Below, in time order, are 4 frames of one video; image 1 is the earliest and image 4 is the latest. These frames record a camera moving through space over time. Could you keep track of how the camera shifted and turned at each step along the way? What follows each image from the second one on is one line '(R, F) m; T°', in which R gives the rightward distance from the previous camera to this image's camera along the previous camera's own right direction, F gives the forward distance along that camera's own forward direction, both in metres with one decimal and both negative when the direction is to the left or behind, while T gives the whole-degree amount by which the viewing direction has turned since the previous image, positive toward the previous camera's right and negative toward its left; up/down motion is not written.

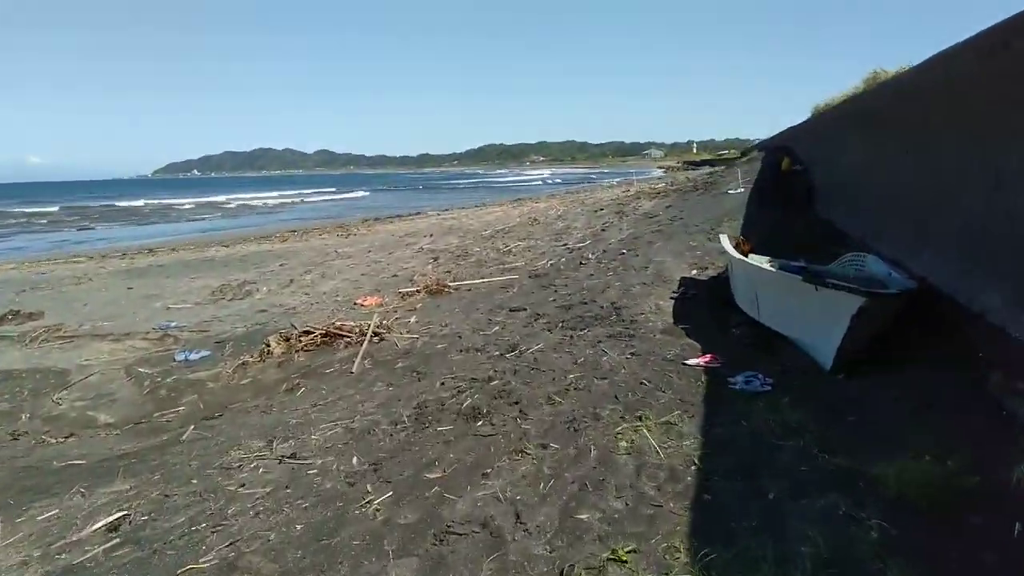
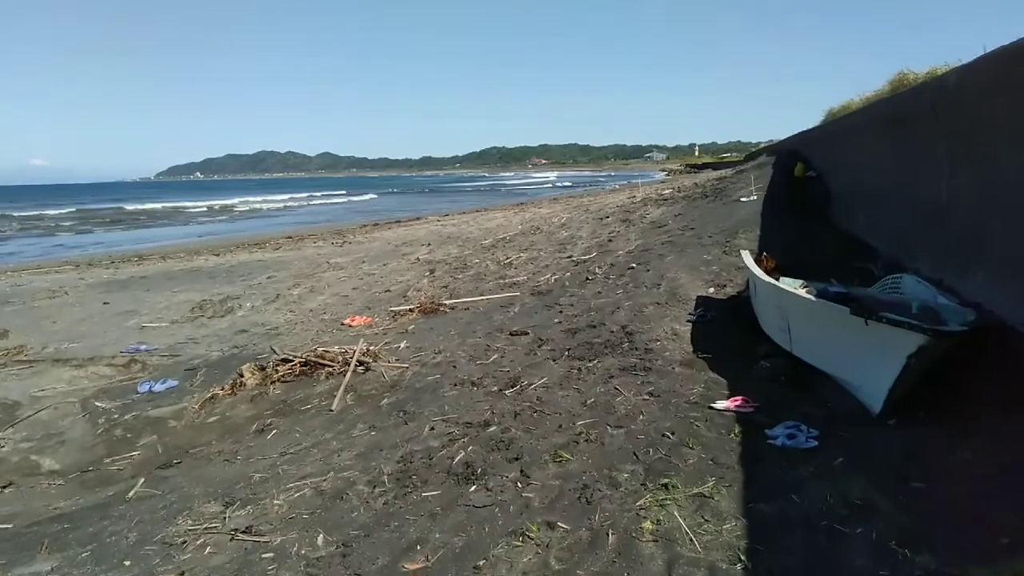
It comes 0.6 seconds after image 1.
(0.0, +0.7) m; 0°
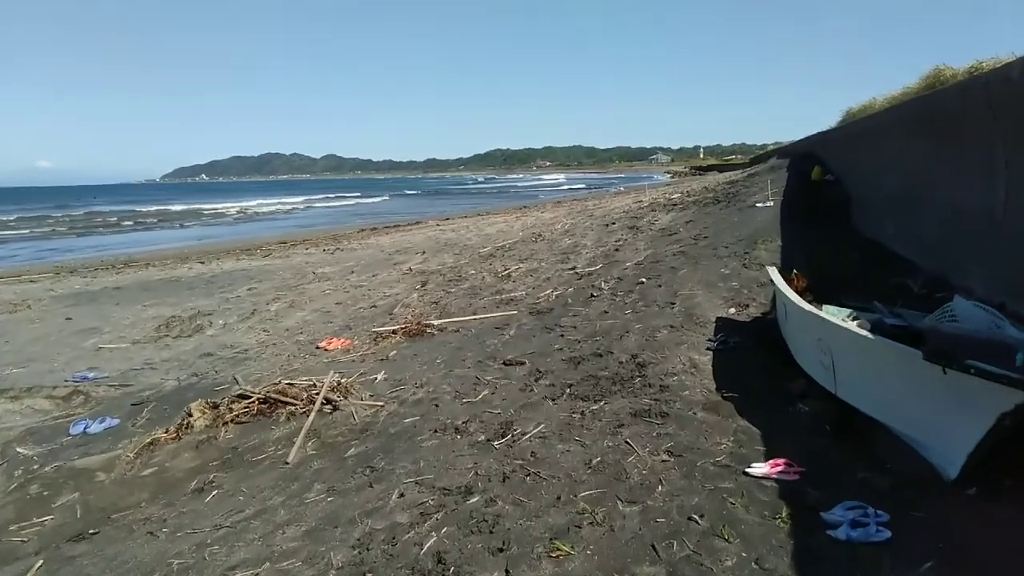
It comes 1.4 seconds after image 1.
(+0.1, +0.8) m; 0°
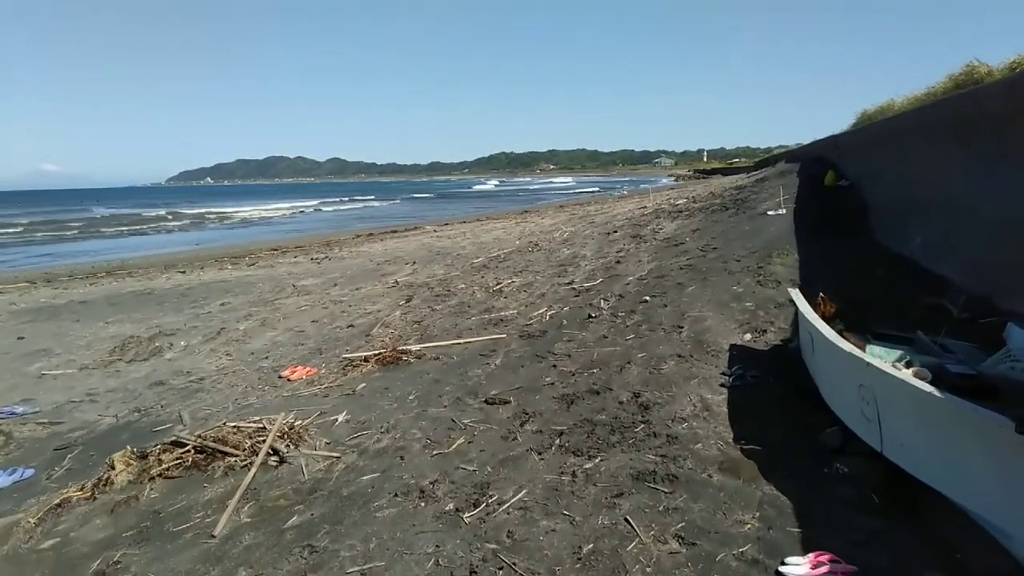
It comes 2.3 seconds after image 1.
(+0.1, +0.8) m; 0°
